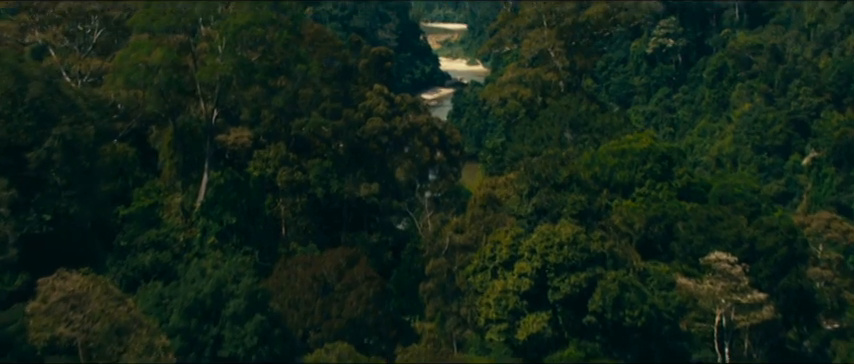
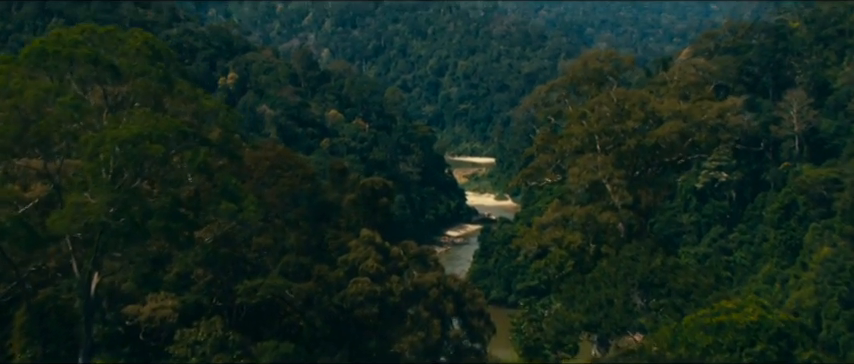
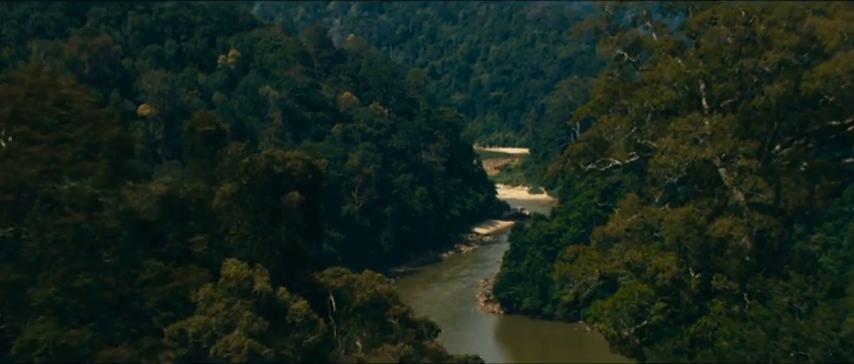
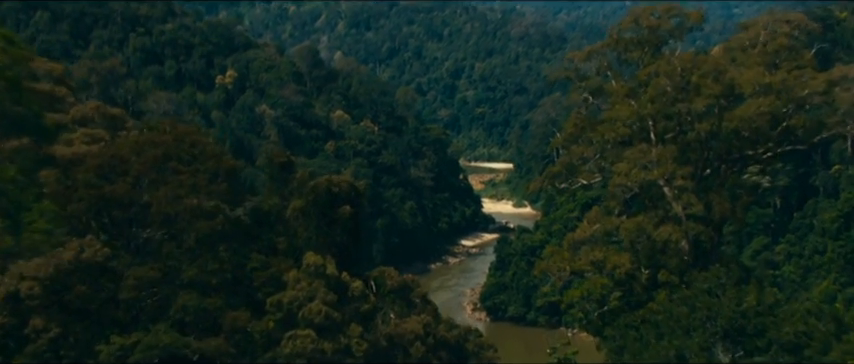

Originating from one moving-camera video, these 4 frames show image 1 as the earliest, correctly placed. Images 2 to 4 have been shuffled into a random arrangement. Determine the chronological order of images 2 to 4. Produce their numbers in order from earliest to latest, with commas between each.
2, 4, 3
